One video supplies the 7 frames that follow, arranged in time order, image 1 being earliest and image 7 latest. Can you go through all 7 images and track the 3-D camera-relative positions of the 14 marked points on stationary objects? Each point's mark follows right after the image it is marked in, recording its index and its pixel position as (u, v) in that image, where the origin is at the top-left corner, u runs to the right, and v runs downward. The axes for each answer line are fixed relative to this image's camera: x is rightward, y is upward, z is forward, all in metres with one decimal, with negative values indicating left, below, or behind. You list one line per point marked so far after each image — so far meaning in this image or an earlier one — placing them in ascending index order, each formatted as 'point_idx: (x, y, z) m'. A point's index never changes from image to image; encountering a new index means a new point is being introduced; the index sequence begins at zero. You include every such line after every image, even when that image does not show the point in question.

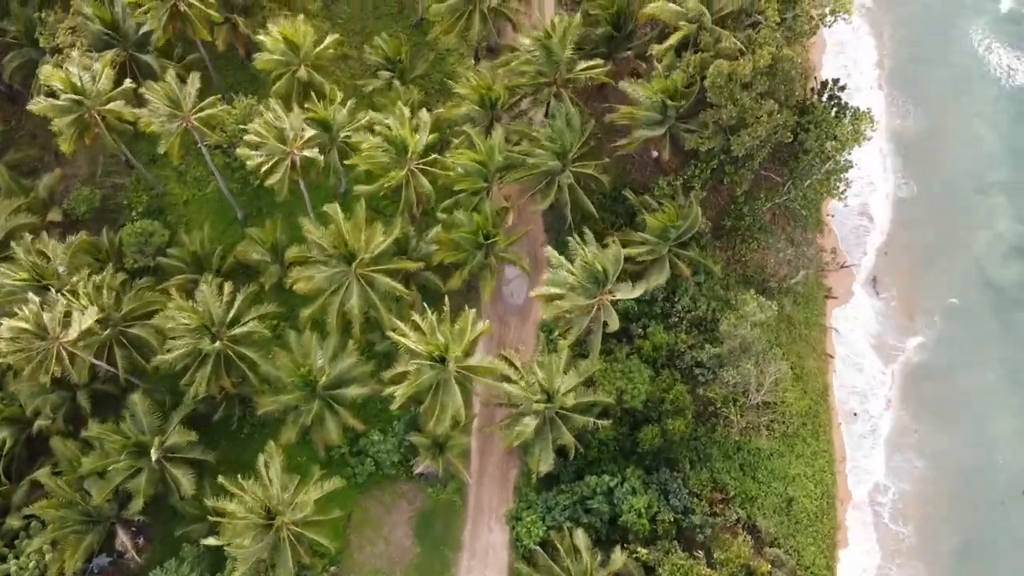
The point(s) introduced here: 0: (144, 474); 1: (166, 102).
0: (-5.3, -2.7, +19.6) m
1: (-5.0, +2.7, +19.7) m
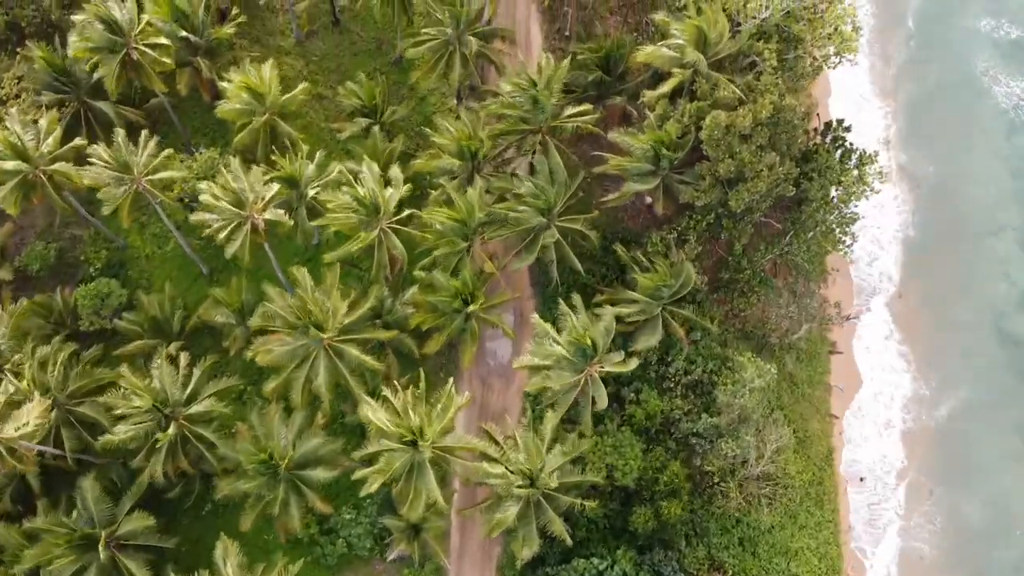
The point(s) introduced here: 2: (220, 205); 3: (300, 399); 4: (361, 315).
0: (-5.6, -3.7, +18.0) m
1: (-5.3, +1.6, +18.1) m
2: (-3.9, +1.1, +18.4) m
3: (-3.0, -1.6, +19.2) m
4: (-2.2, -0.4, +19.6) m
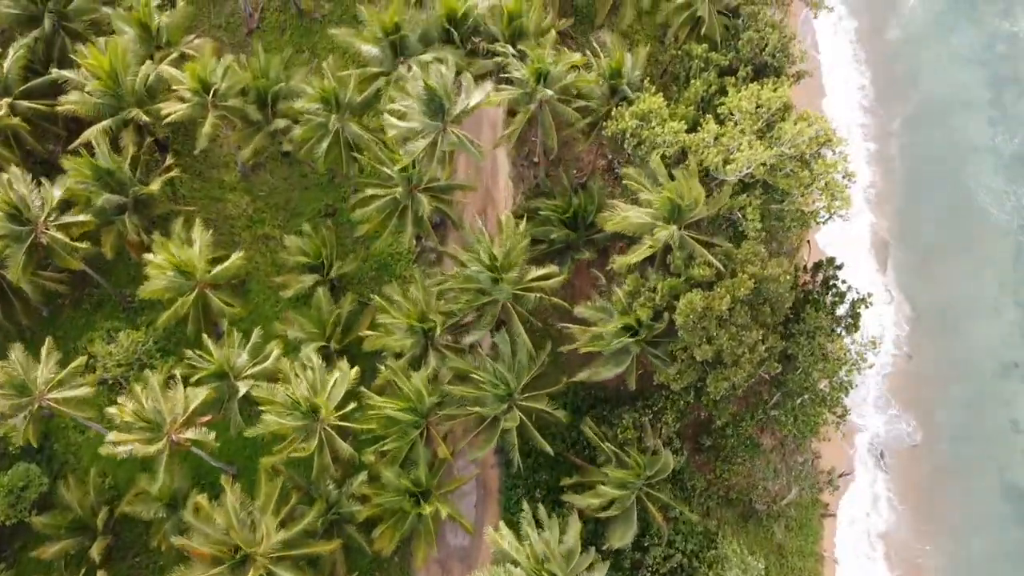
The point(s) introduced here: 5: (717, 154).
0: (-6.1, -6.5, +16.0) m
1: (-5.9, -1.2, +16.1) m
2: (-4.6, -1.7, +16.4) m
3: (-3.6, -4.3, +17.2) m
4: (-2.8, -3.1, +17.6) m
5: (+3.0, +1.9, +19.6) m
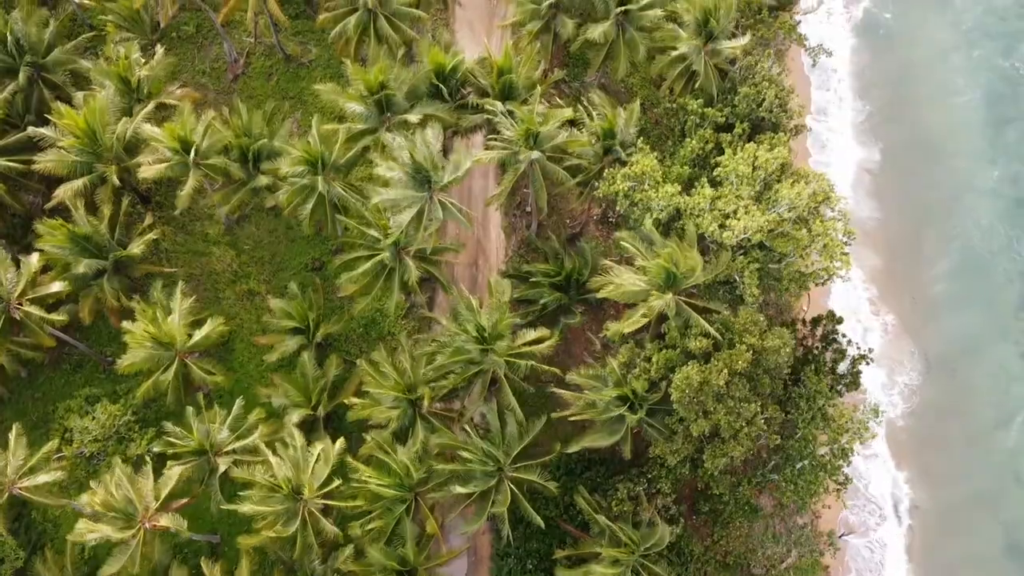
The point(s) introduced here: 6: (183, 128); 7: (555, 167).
0: (-6.3, -7.5, +15.4) m
1: (-6.1, -2.1, +15.4) m
2: (-4.7, -2.7, +15.8) m
3: (-3.7, -5.3, +16.6) m
4: (-2.9, -4.1, +17.0) m
5: (+2.8, +1.0, +19.0) m
6: (-4.9, +2.3, +20.0) m
7: (+0.7, +1.8, +19.8) m
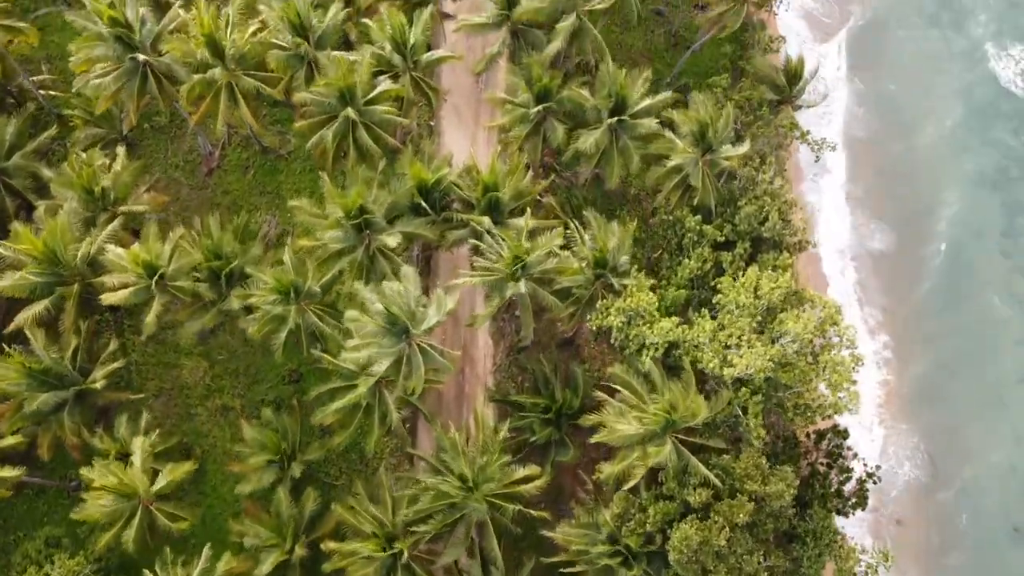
0: (-6.4, -9.4, +14.2) m
1: (-6.2, -4.0, +14.2) m
2: (-4.9, -4.5, +14.6) m
3: (-3.8, -7.2, +15.4) m
4: (-3.1, -6.0, +15.8) m
5: (+2.6, -0.9, +17.8) m
6: (-5.1, +0.5, +18.8) m
7: (+0.5, -0.1, +18.6) m
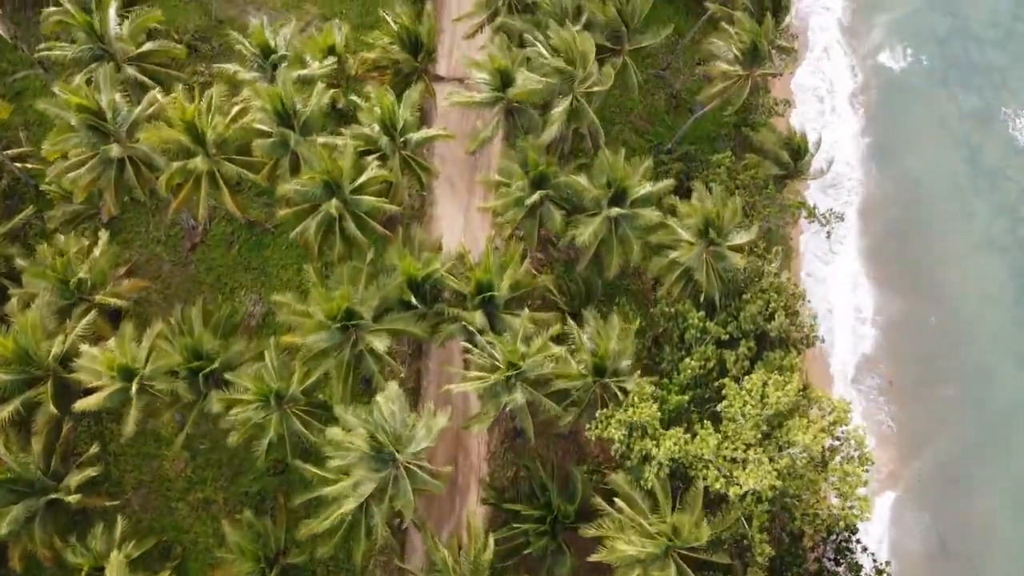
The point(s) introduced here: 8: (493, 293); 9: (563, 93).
0: (-6.5, -10.7, +13.3) m
1: (-6.3, -5.4, +13.3) m
2: (-4.9, -5.9, +13.7) m
3: (-3.9, -8.5, +14.5) m
4: (-3.1, -7.3, +14.9) m
5: (+2.5, -2.2, +16.9) m
6: (-5.1, -0.9, +17.9) m
7: (+0.4, -1.5, +17.7) m
8: (-0.3, 0.0, +18.7) m
9: (+0.8, +2.8, +19.6) m
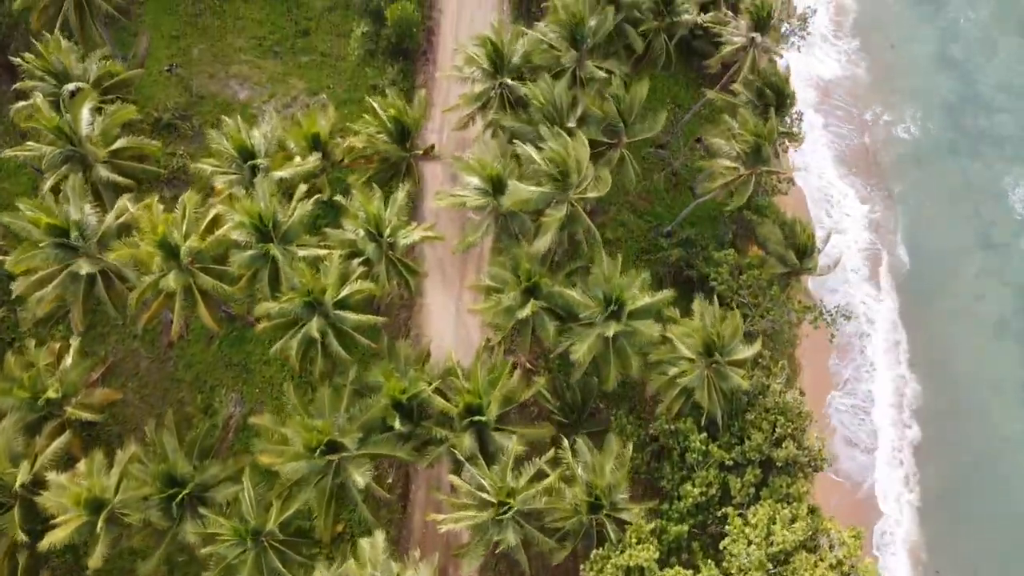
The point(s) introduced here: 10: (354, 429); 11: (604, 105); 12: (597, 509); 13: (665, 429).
0: (-6.6, -12.4, +12.3) m
1: (-6.4, -7.0, +12.4) m
2: (-5.0, -7.5, +12.7) m
3: (-4.0, -10.2, +13.5) m
4: (-3.2, -8.9, +13.9) m
5: (+2.4, -3.8, +15.9) m
6: (-5.3, -2.5, +16.9) m
7: (+0.3, -3.1, +16.7) m
8: (-0.4, -1.6, +17.7) m
9: (+0.6, +1.2, +18.6) m
10: (-2.0, -1.8, +17.2) m
11: (+1.3, +2.7, +19.9) m
12: (+1.1, -2.8, +17.1) m
13: (+2.1, -1.9, +18.4) m
